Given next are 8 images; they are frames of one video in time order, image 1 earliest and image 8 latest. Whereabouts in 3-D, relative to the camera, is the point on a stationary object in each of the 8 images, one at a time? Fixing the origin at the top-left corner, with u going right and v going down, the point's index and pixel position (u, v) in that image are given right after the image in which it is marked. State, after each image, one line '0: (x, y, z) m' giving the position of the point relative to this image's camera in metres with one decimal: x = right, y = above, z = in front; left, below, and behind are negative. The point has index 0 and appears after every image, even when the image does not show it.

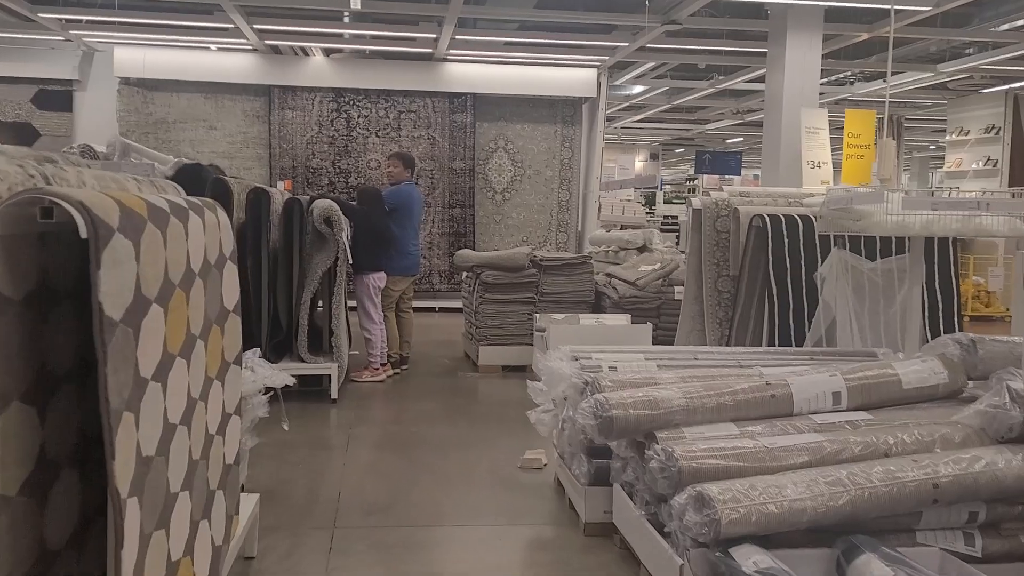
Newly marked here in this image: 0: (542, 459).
0: (+0.1, -0.6, +3.2) m
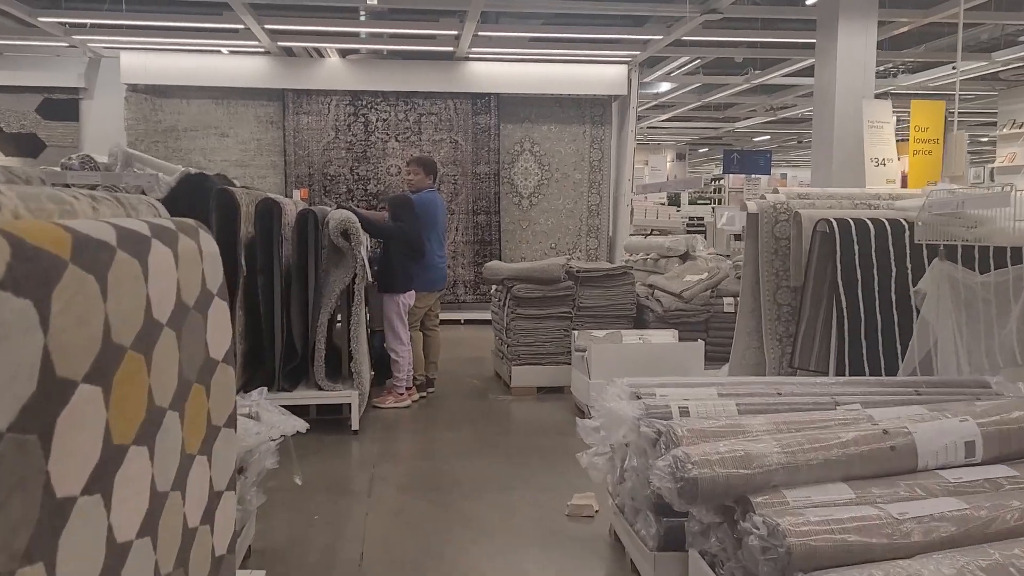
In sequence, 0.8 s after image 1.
0: (+0.3, -0.7, +2.8) m
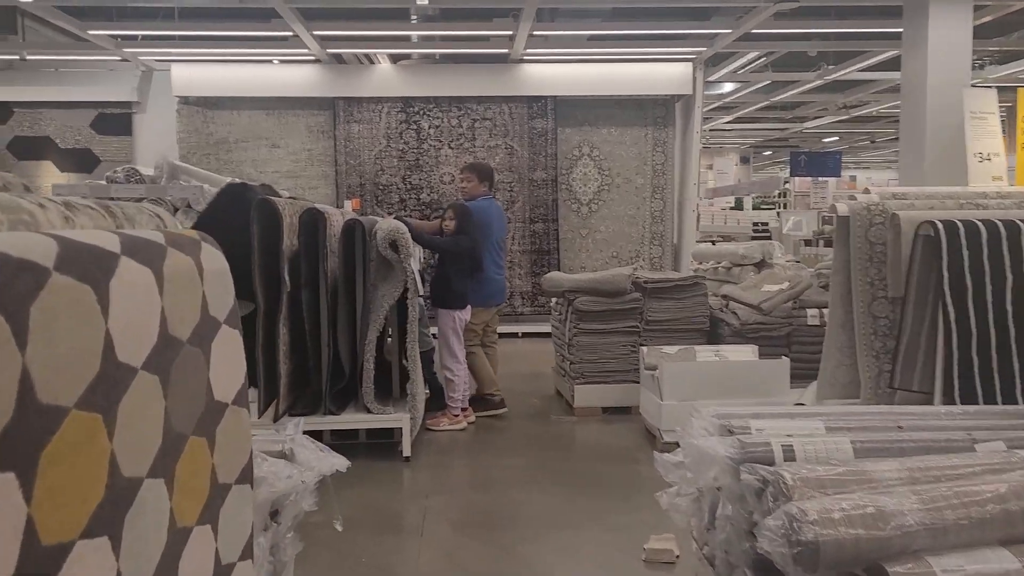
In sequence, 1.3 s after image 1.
0: (+0.4, -0.7, +2.4) m
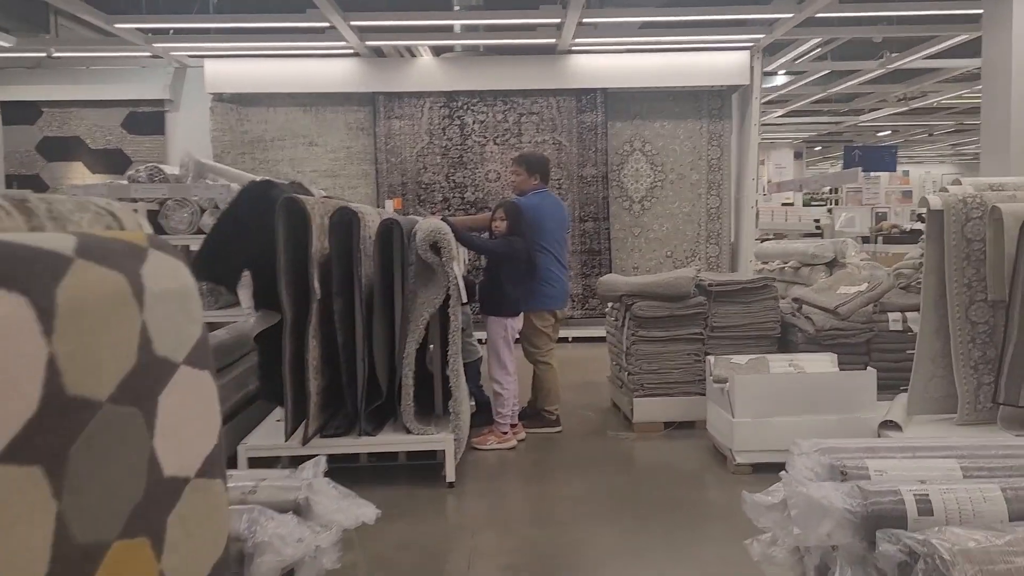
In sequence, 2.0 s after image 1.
0: (+0.6, -0.7, +2.1) m
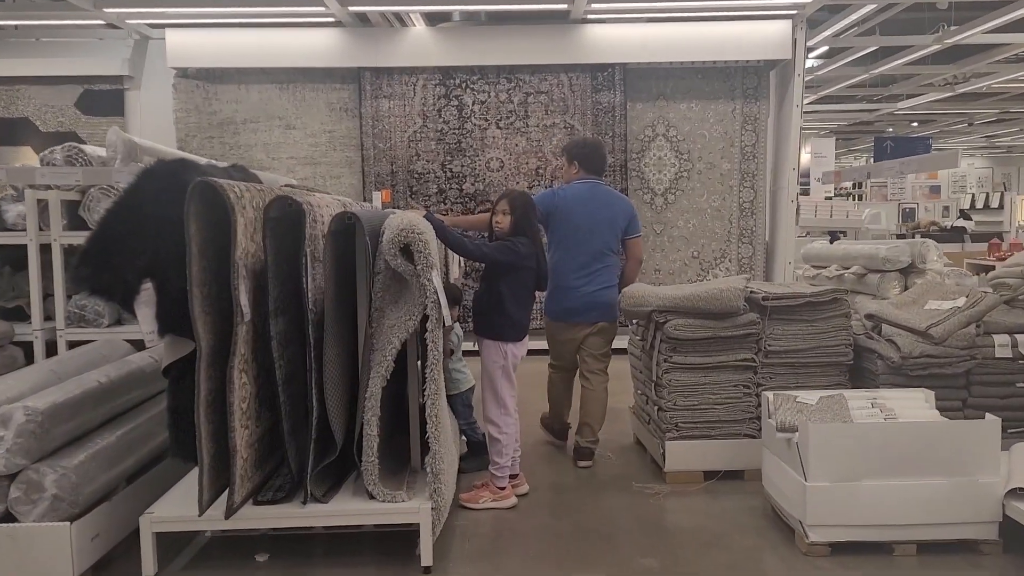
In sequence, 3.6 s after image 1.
0: (+0.6, -0.8, +1.3) m
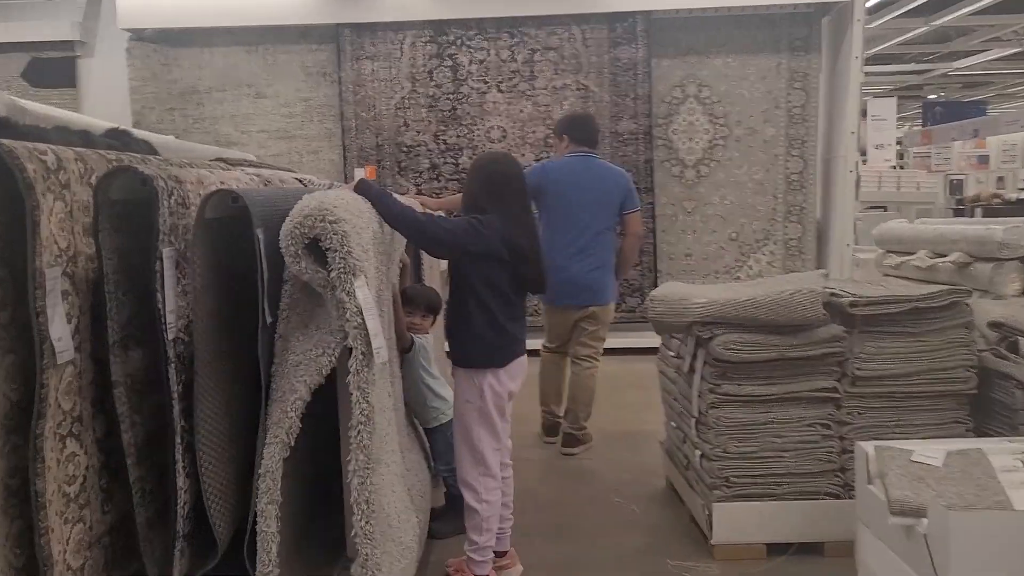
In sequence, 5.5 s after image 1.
0: (+0.5, -0.8, +0.5) m
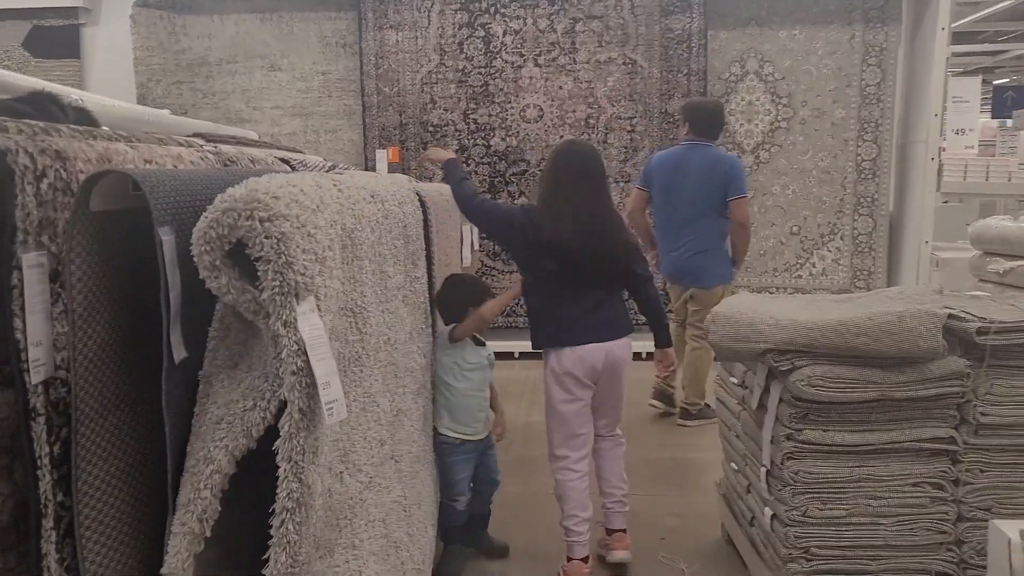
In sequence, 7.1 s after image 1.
0: (+0.4, -0.9, 0.0) m
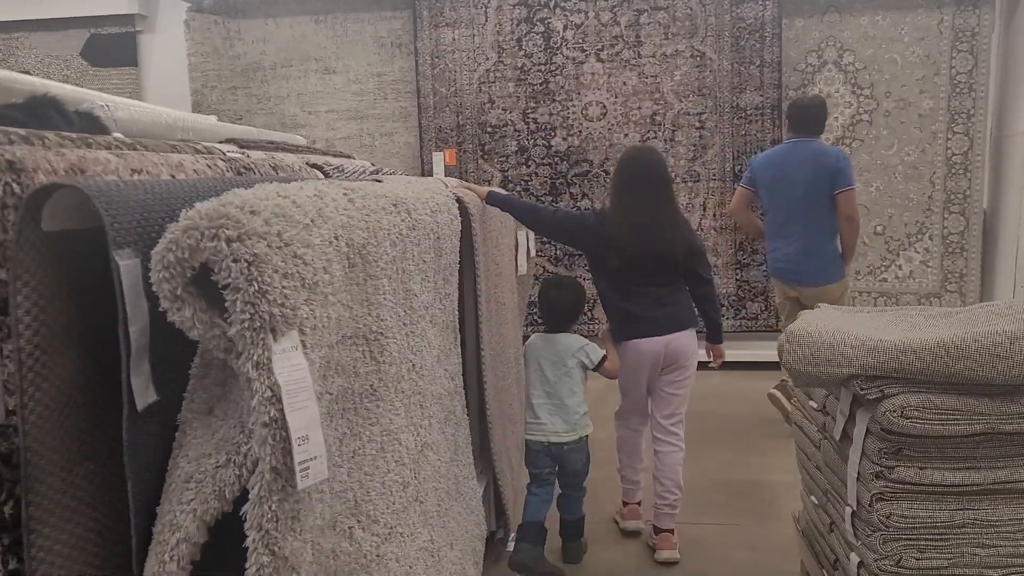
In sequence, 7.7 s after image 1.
0: (+0.4, -0.9, -0.2) m
